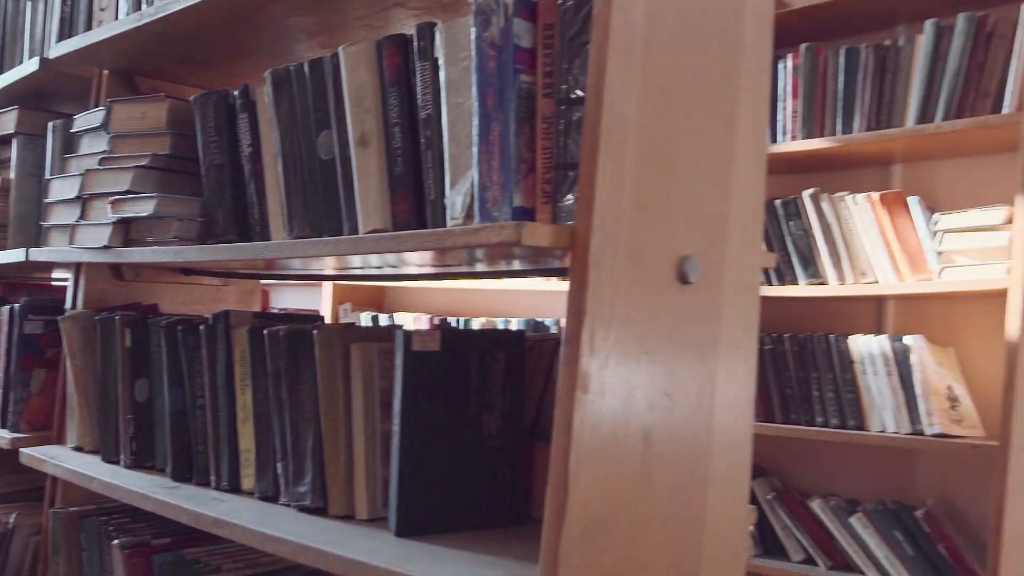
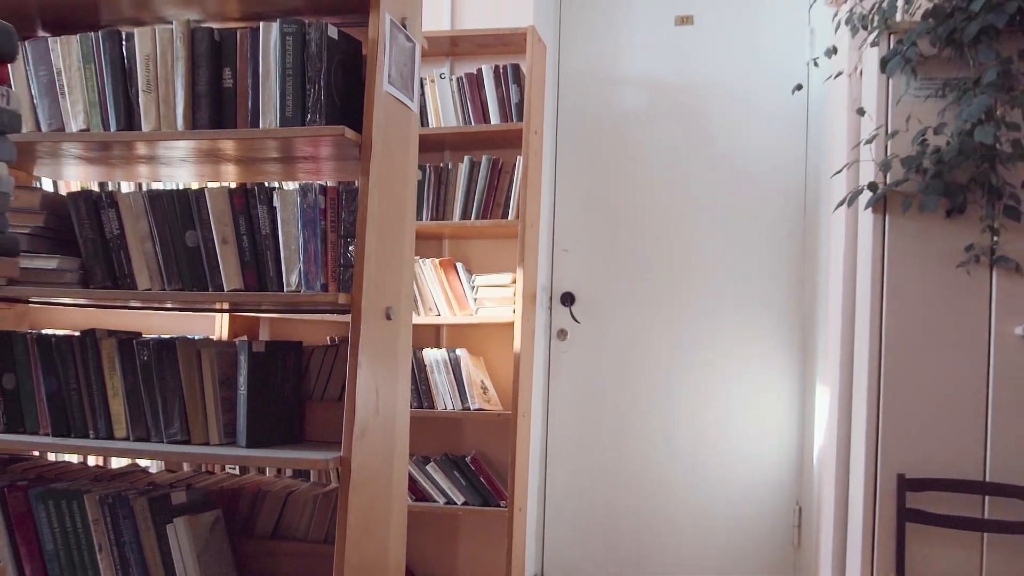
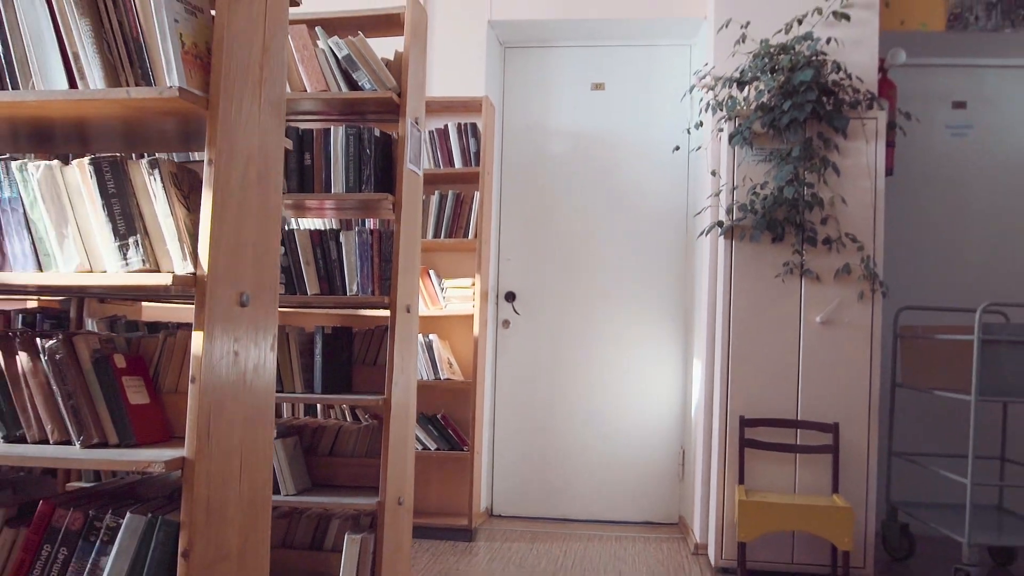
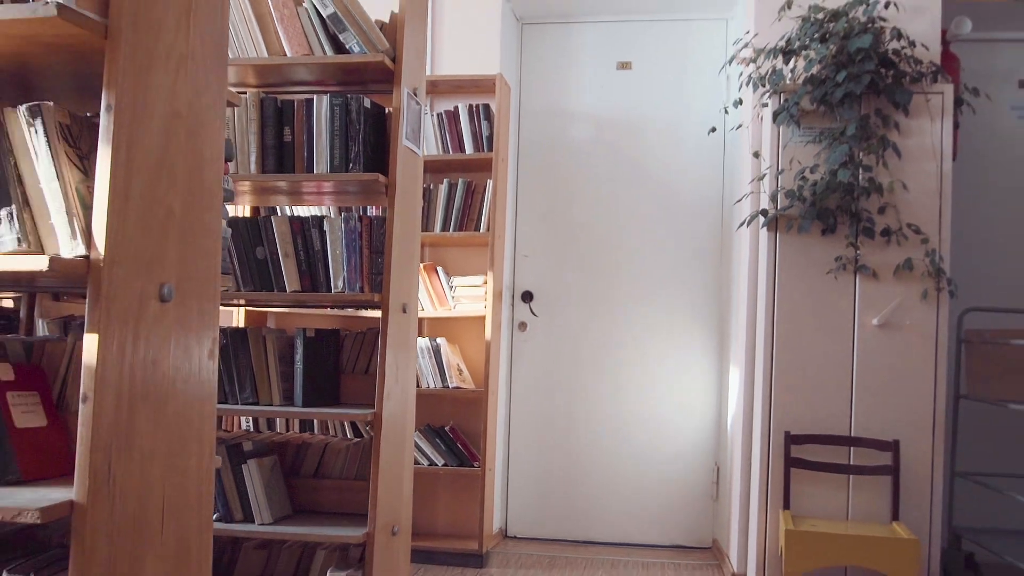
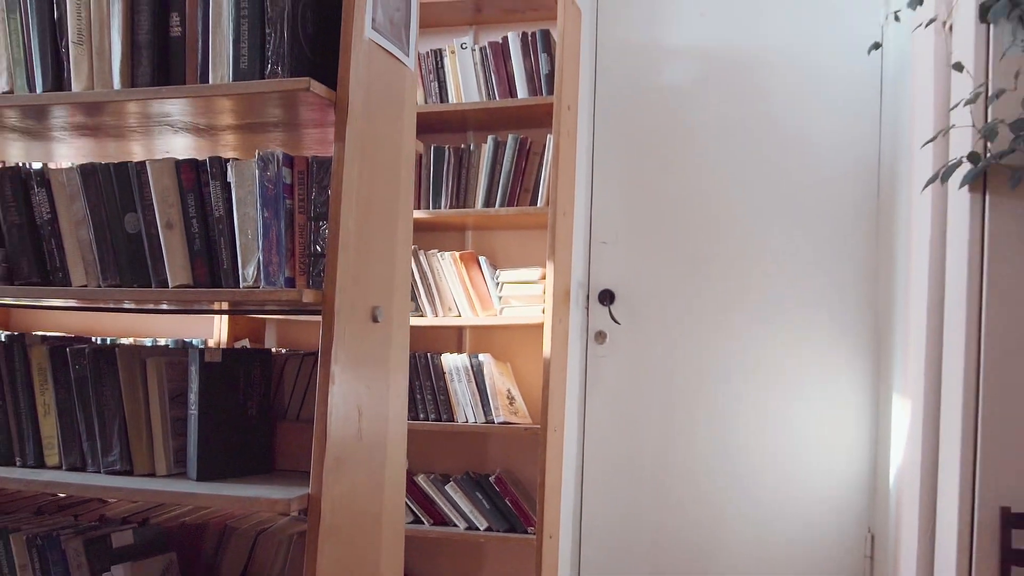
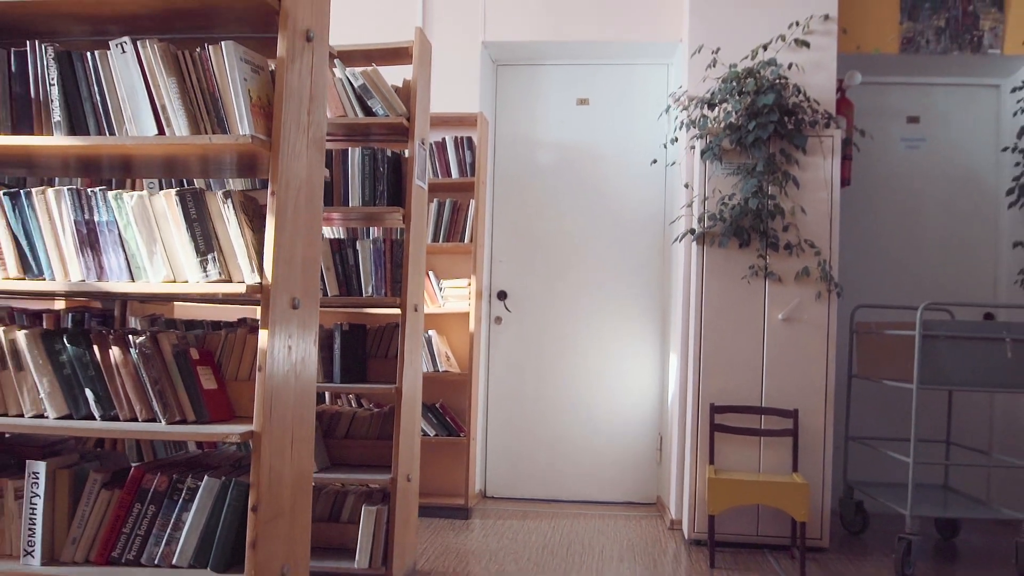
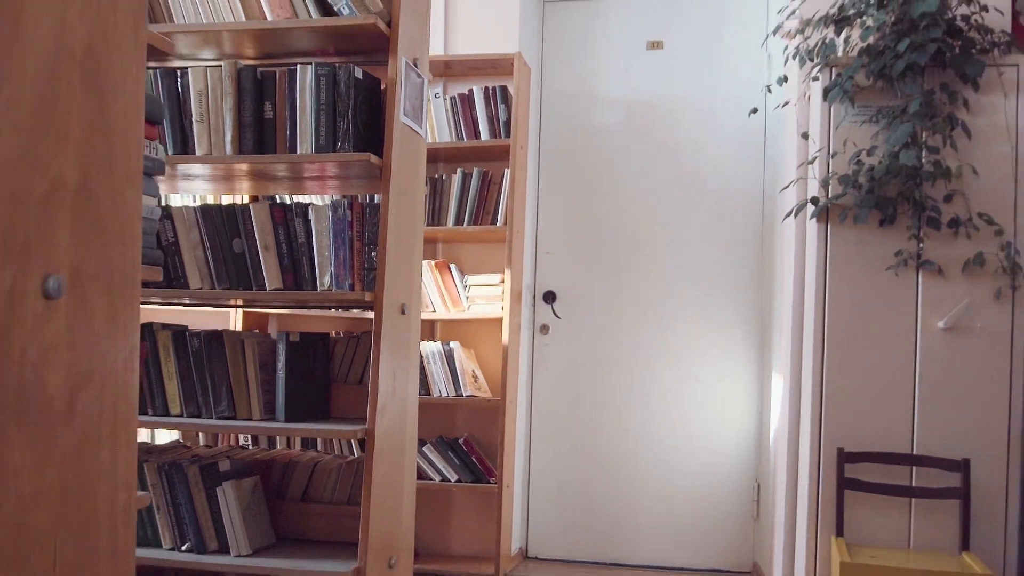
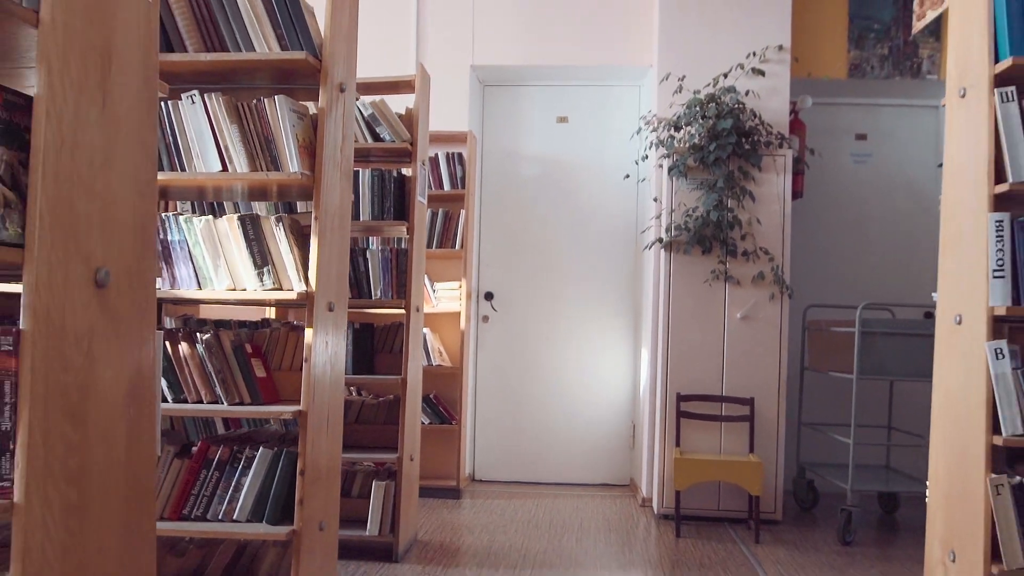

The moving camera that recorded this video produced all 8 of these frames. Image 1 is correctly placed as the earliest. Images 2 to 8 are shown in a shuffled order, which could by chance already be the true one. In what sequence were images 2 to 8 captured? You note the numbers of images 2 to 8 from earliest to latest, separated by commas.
5, 2, 7, 4, 3, 6, 8
